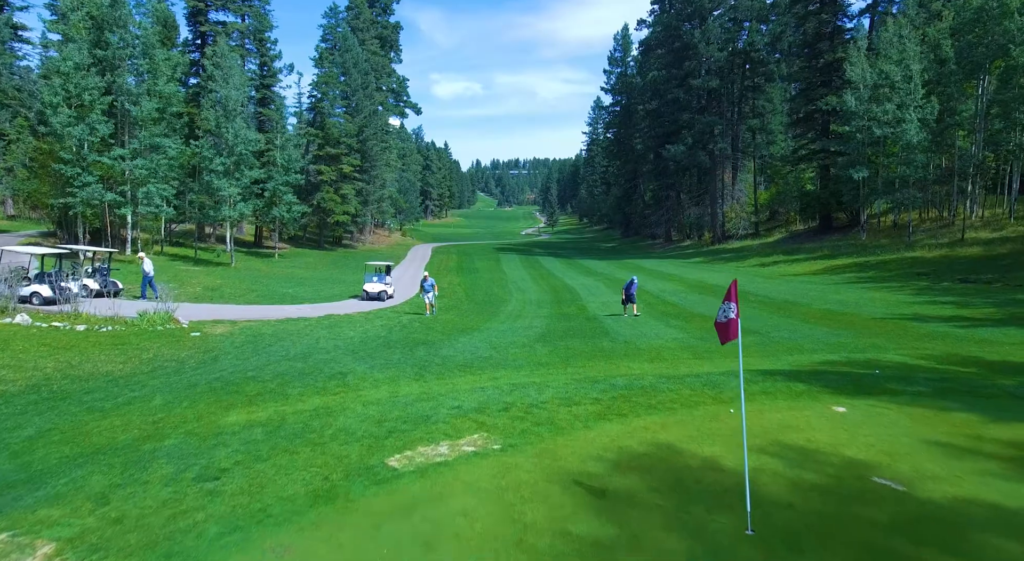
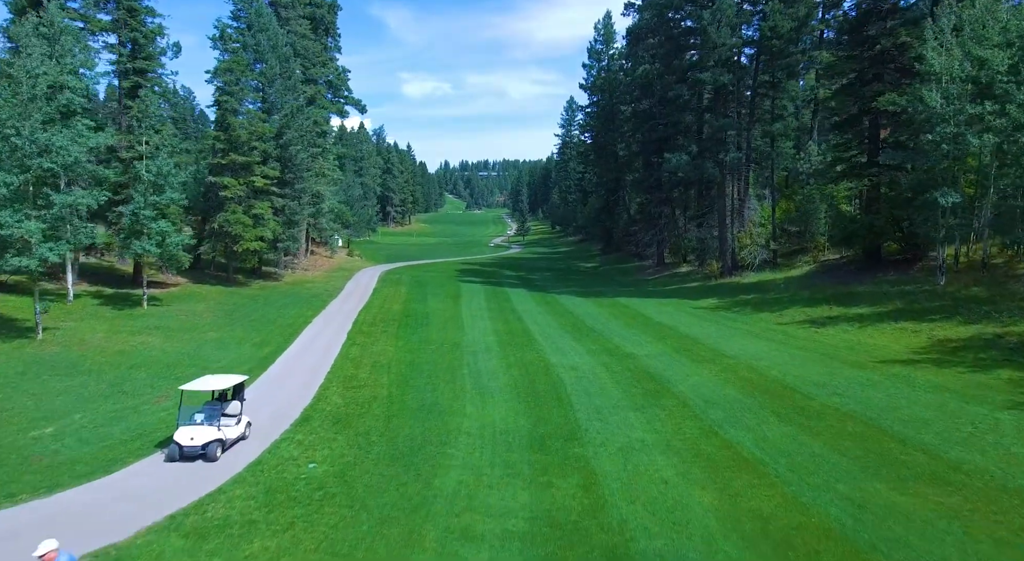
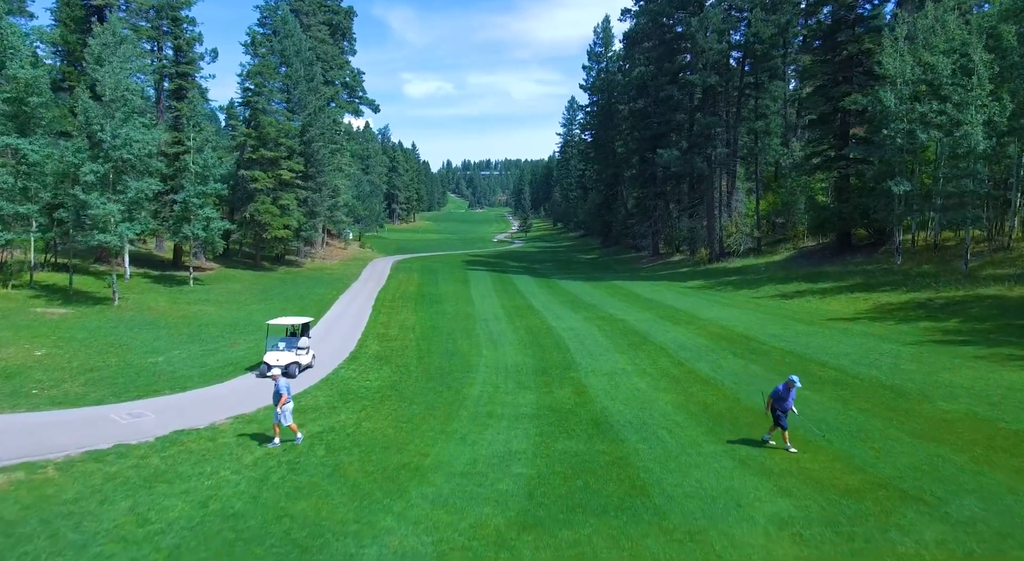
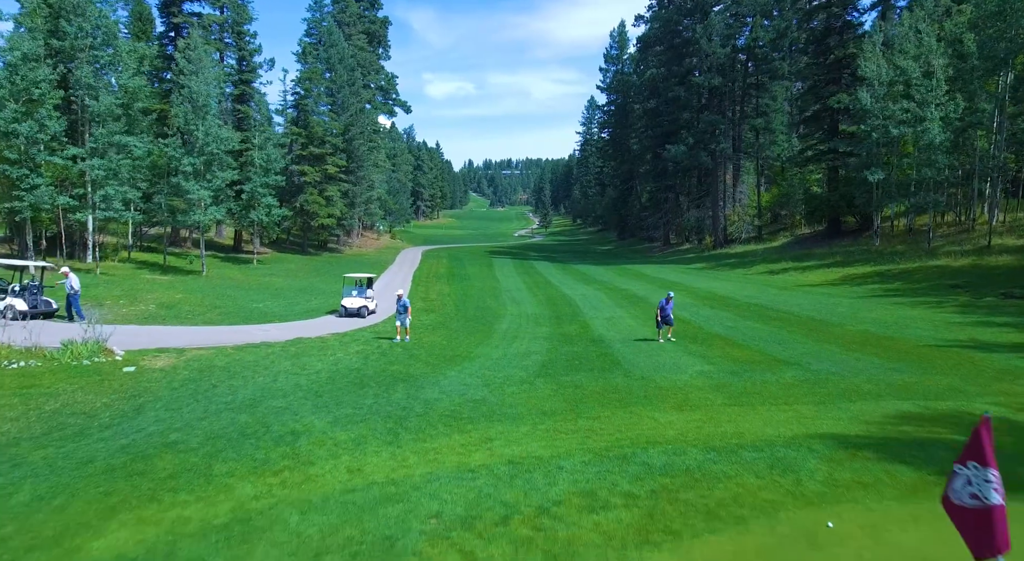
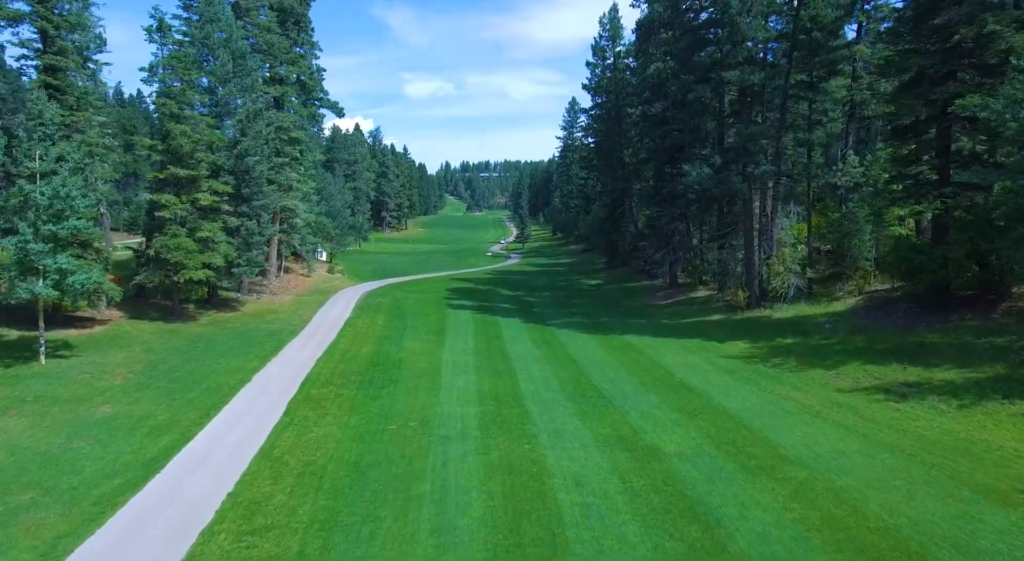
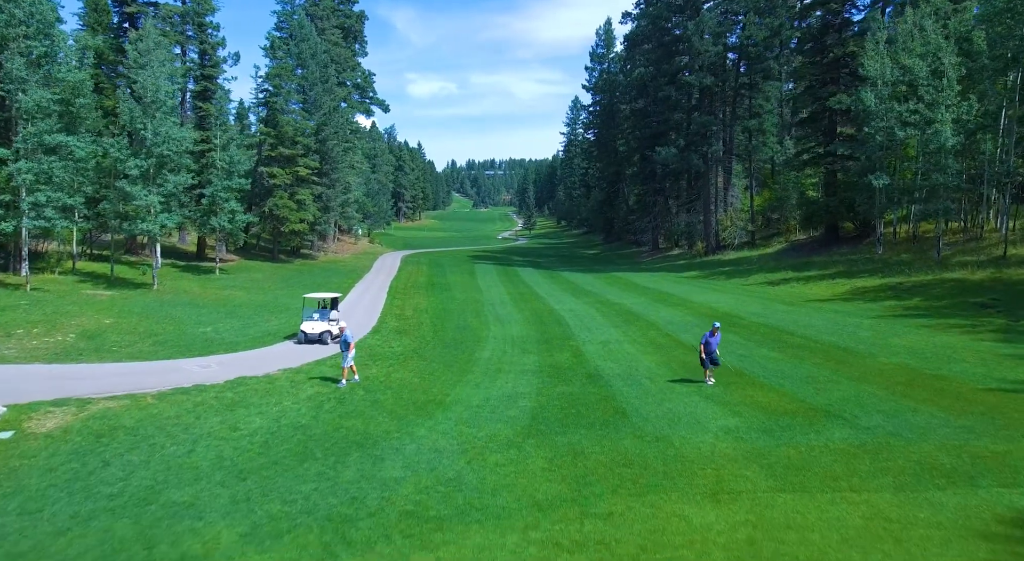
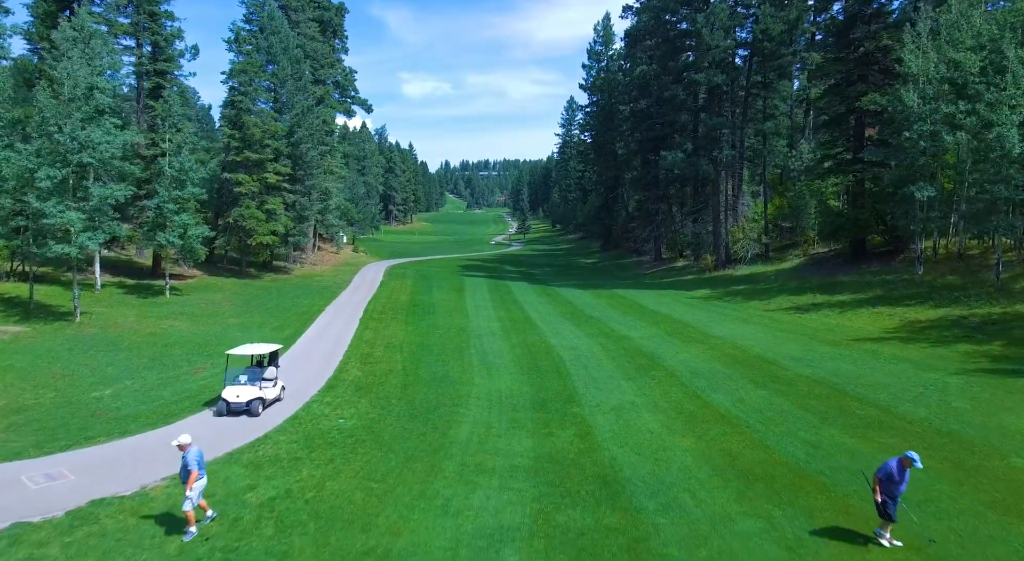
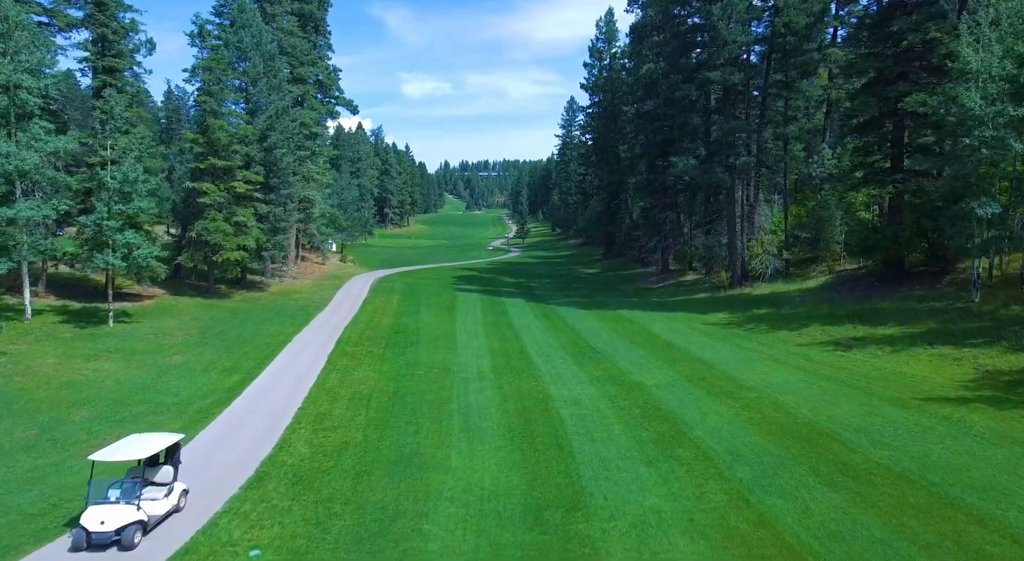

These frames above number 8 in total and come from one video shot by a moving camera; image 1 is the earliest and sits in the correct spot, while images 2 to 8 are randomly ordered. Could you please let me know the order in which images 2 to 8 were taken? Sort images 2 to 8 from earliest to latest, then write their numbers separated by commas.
4, 6, 3, 7, 2, 8, 5
